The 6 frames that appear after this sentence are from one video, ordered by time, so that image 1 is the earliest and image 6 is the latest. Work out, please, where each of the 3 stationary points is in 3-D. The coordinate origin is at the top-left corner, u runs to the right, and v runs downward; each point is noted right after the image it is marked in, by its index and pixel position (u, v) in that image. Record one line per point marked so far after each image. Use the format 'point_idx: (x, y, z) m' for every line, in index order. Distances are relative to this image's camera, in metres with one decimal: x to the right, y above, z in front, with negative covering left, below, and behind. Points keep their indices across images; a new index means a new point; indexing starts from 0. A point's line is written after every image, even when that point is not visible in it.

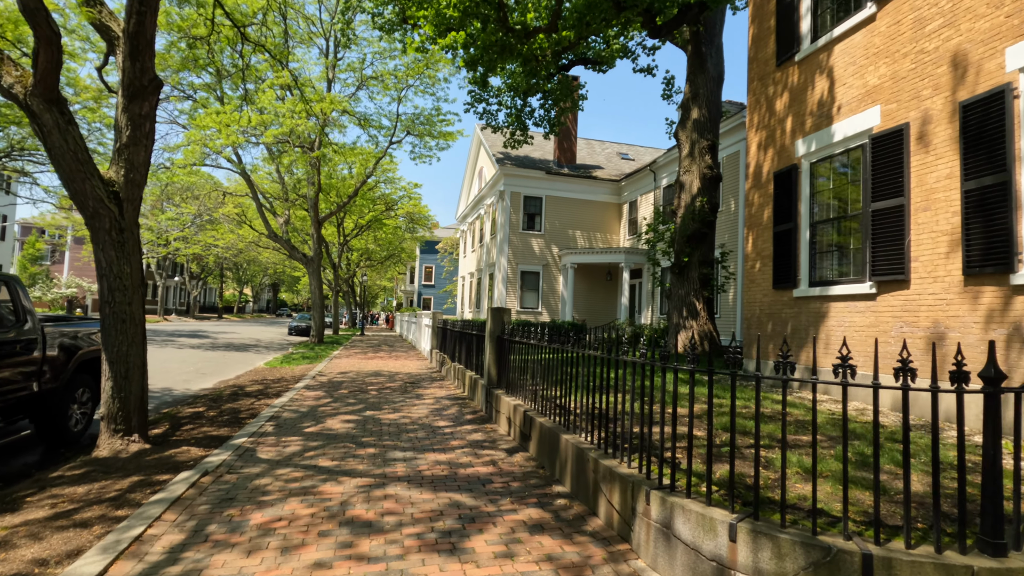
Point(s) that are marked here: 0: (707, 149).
0: (+5.0, +3.6, +13.9) m
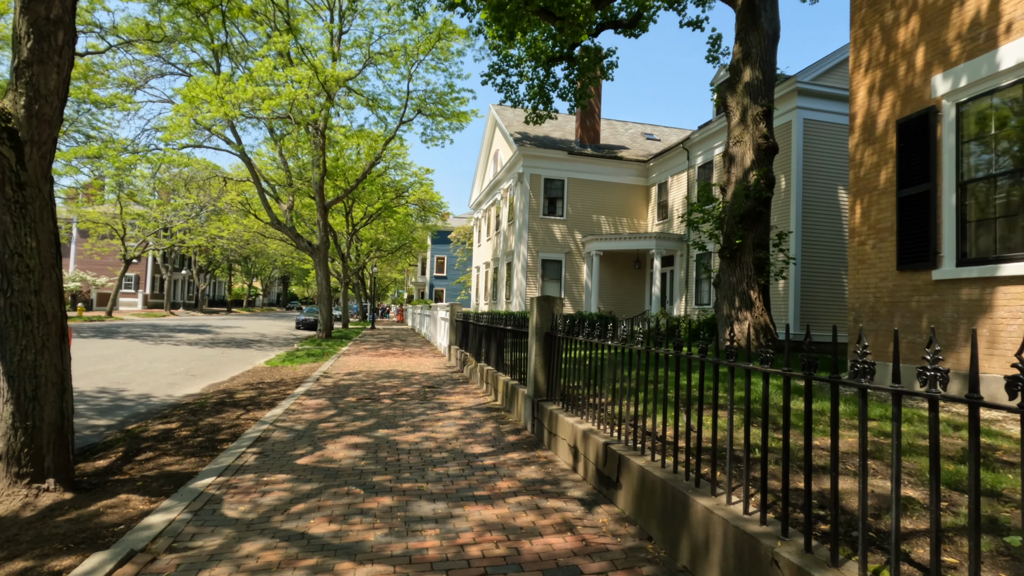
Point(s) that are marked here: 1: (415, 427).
0: (+5.7, +3.9, +12.2) m
1: (-1.0, -1.5, +5.6) m
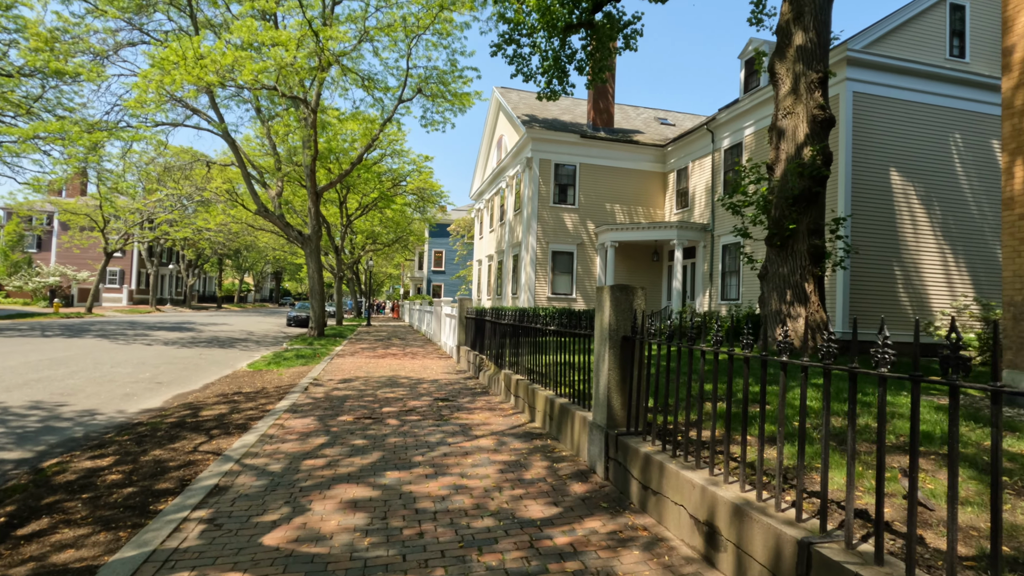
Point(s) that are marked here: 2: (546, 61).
0: (+6.0, +4.0, +10.6) m
1: (-0.6, -1.4, +4.0) m
2: (+1.0, +6.5, +15.3) m
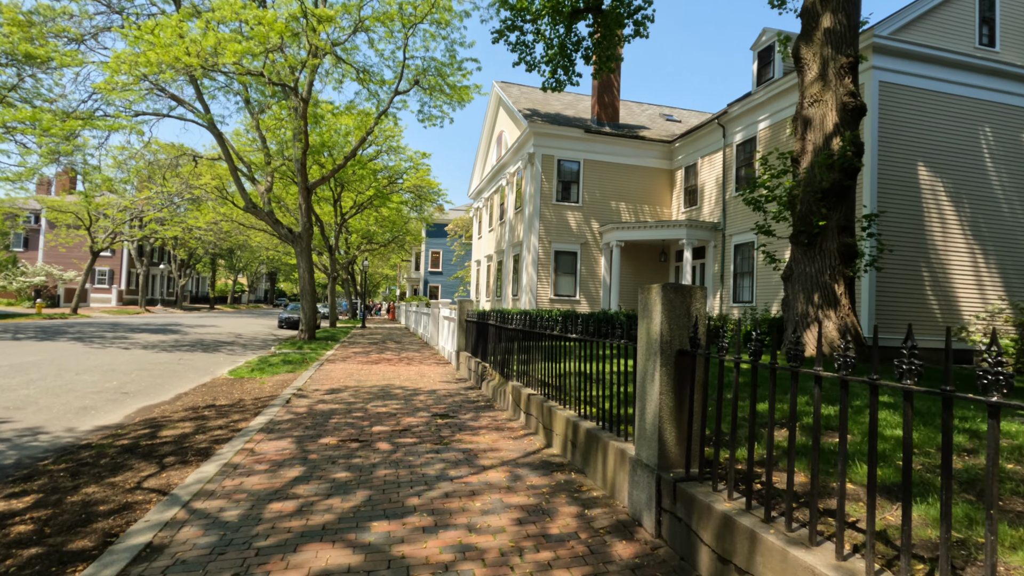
0: (+6.1, +4.0, +9.8) m
1: (-0.4, -1.3, +3.2) m
2: (+1.1, +6.5, +14.5) m
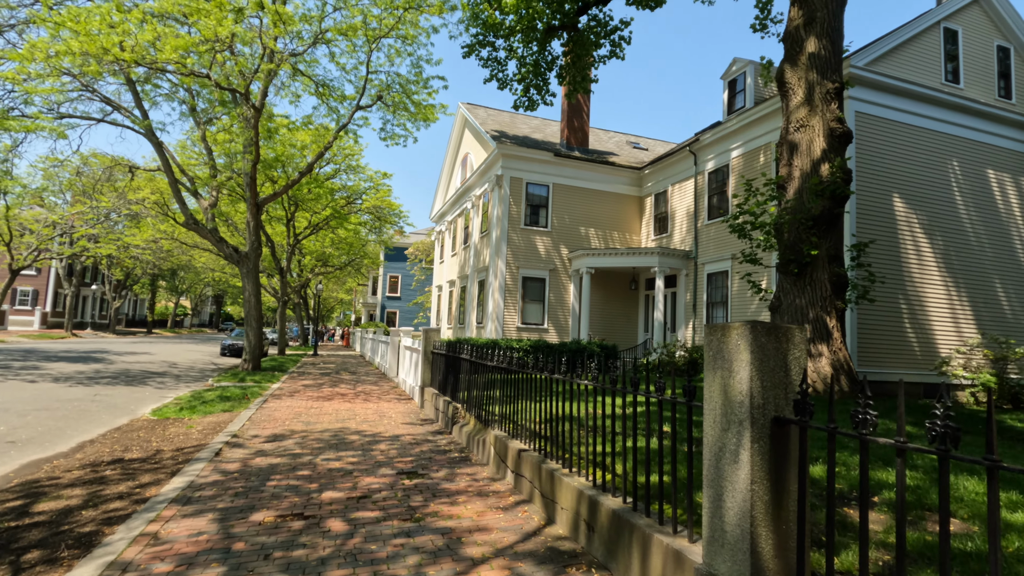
0: (+5.7, +3.4, +9.5) m
1: (-0.4, -1.5, +2.1) m
2: (+0.3, +5.7, +13.9) m
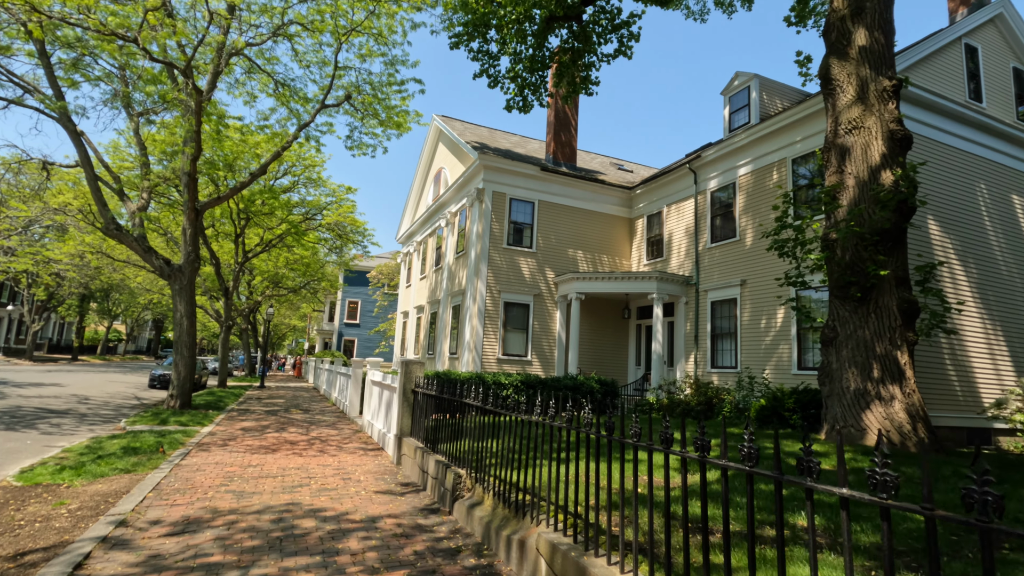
0: (+5.8, +3.0, +8.2) m
1: (+0.2, -1.4, +0.1) m
2: (+0.1, +5.2, +12.3) m
